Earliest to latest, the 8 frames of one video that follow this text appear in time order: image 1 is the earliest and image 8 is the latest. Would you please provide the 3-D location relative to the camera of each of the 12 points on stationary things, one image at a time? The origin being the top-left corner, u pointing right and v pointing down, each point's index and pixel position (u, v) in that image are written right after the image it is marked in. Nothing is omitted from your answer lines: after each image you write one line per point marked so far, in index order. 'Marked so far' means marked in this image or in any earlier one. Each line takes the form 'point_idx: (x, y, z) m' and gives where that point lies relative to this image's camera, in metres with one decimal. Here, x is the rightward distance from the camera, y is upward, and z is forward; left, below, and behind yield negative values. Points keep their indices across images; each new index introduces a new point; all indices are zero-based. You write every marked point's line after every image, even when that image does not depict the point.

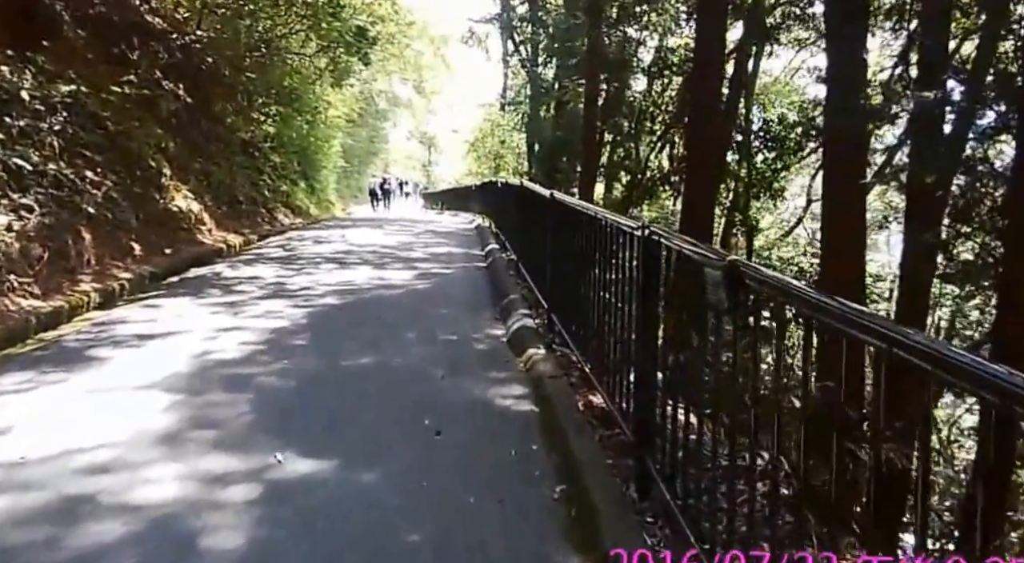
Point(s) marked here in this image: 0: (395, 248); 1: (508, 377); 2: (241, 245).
0: (-2.4, +0.7, +15.3) m
1: (-0.1, -0.9, +6.7) m
2: (-5.9, +0.8, +15.9) m
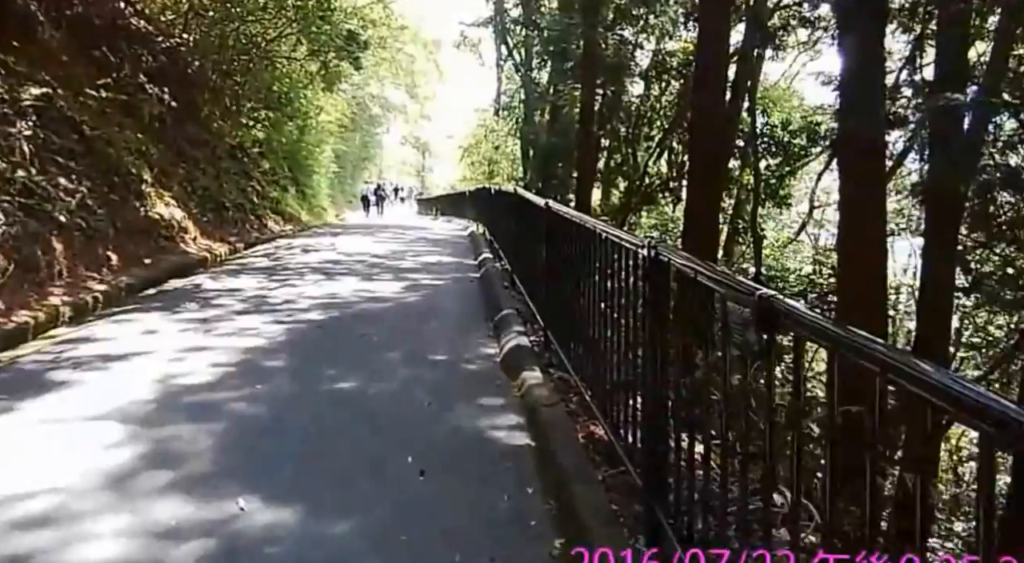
0: (-2.6, +0.5, +14.8) m
1: (-0.1, -1.0, +6.2) m
2: (-6.0, +0.6, +15.4) m
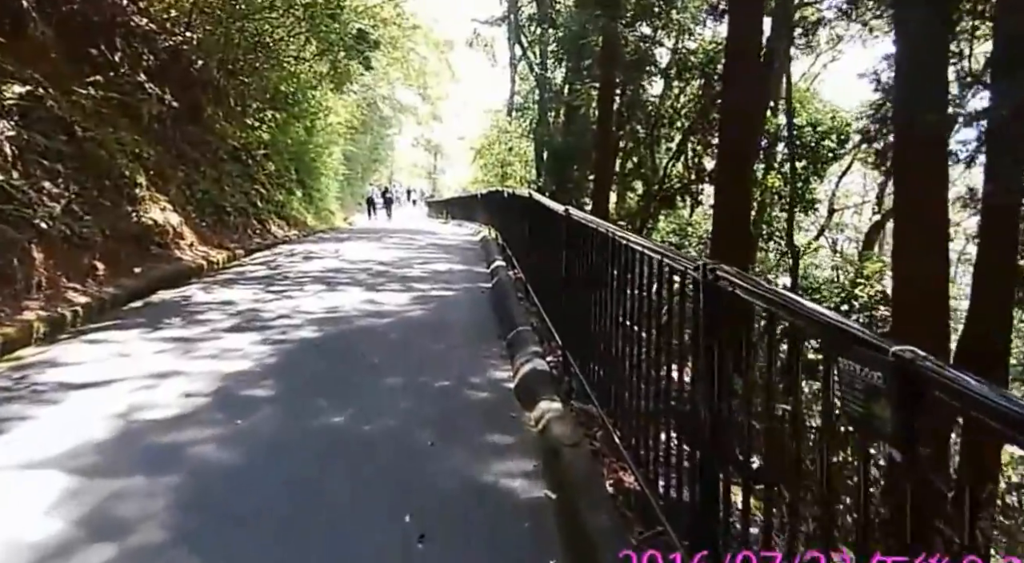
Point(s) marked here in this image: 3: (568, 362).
0: (-2.3, +0.3, +14.0) m
1: (0.0, -1.2, +5.4) m
2: (-5.7, +0.4, +14.7) m
3: (+0.5, -0.8, +7.1) m
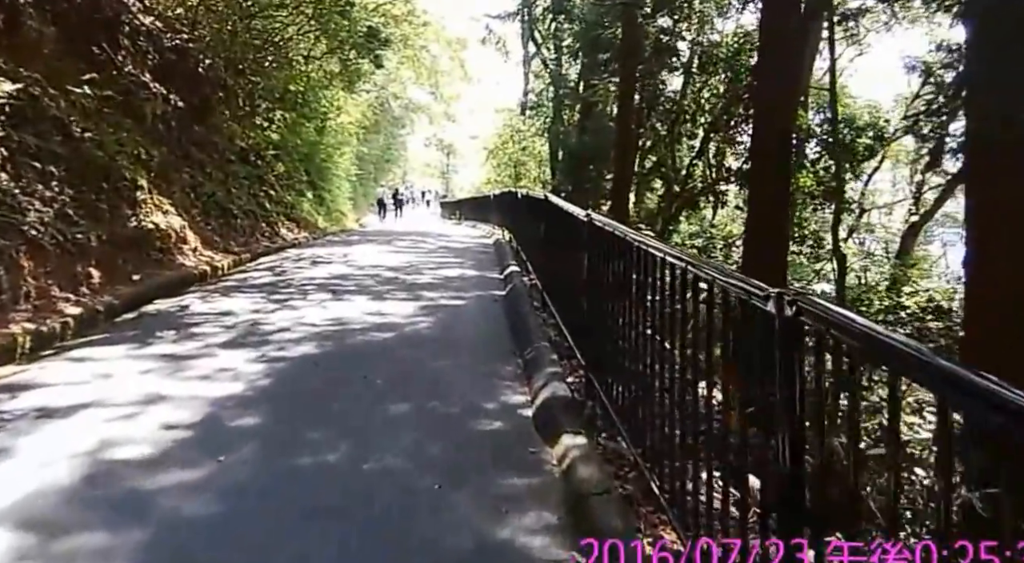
0: (-2.0, +0.2, +13.4) m
1: (+0.1, -1.3, +4.7) m
2: (-5.4, +0.3, +14.1) m
3: (+0.7, -0.9, +6.4) m
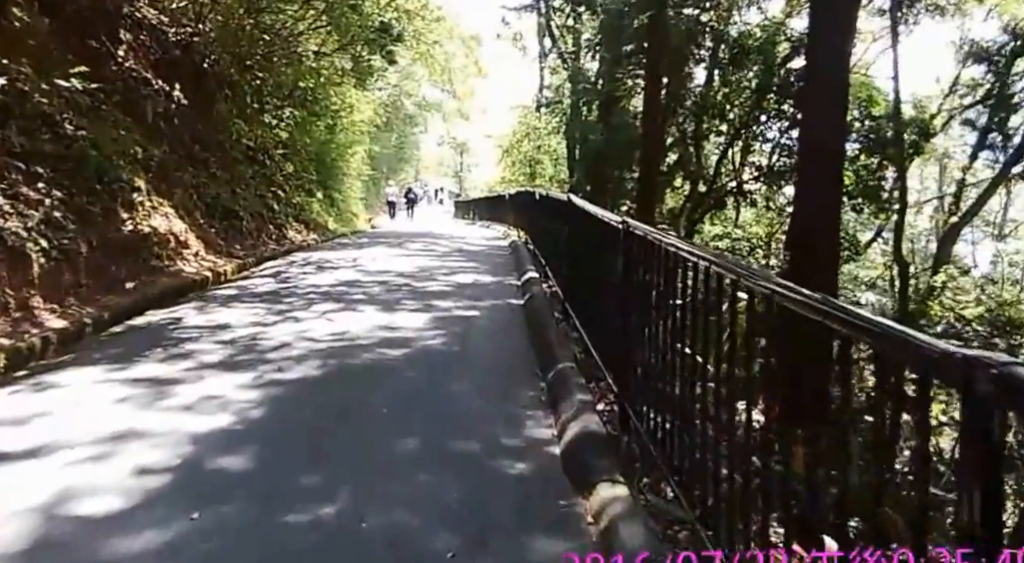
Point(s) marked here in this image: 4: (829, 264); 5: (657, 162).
0: (-1.7, +0.1, +12.6) m
1: (+0.3, -1.5, +3.9) m
2: (-5.1, +0.2, +13.4) m
3: (+0.9, -1.0, +5.6) m
4: (+3.5, +0.3, +8.4) m
5: (+3.1, +2.6, +15.9) m
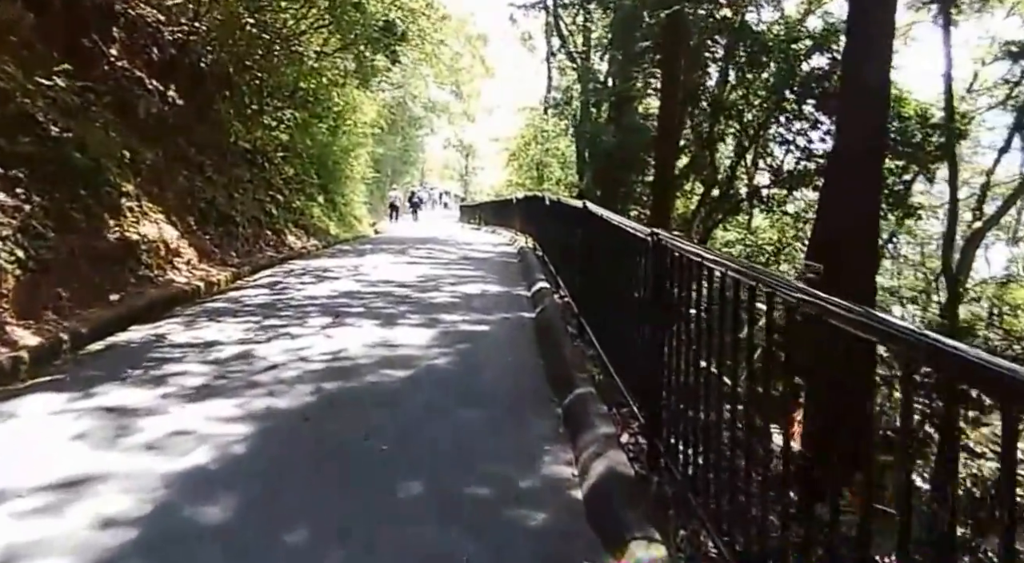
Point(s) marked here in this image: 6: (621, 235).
0: (-1.6, -0.1, +12.0) m
1: (+0.4, -1.6, +3.2) m
2: (-5.0, 0.0, +12.8) m
3: (+1.0, -1.2, +4.9) m
4: (+3.7, +0.1, +7.7) m
5: (+3.3, +2.4, +15.2) m
6: (+1.0, +0.4, +6.4) m
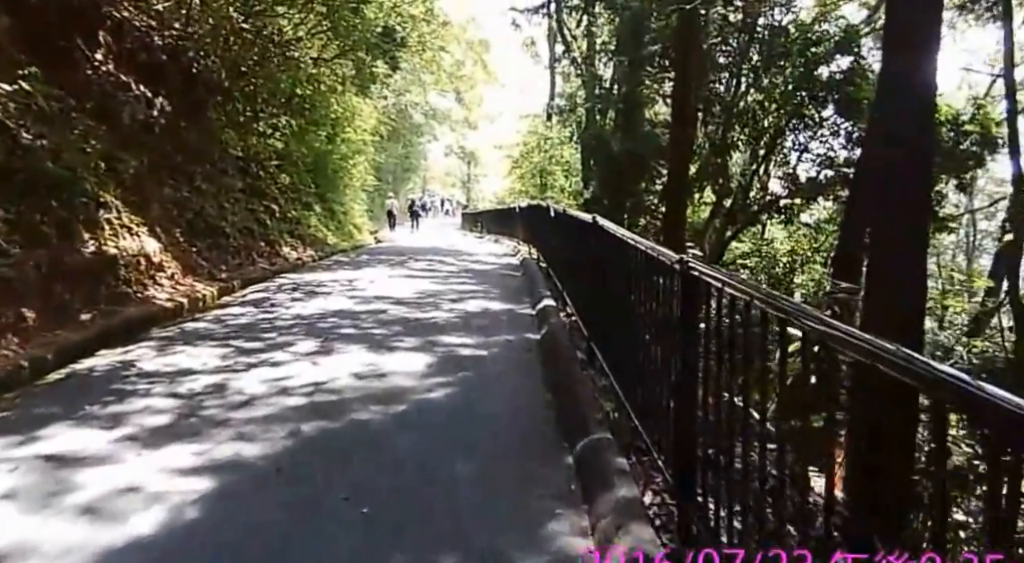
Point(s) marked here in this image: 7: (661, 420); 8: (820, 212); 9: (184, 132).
0: (-1.5, -0.3, +11.2) m
1: (+0.4, -1.8, +2.5) m
2: (-4.9, -0.3, +12.0) m
3: (+1.0, -1.4, +4.2) m
4: (+3.7, -0.1, +6.9) m
5: (+3.4, +2.1, +14.4) m
6: (+1.0, +0.2, +5.7) m
7: (+1.0, -0.9, +4.9) m
8: (+7.2, +1.6, +17.3) m
9: (-7.3, +3.3, +16.2) m
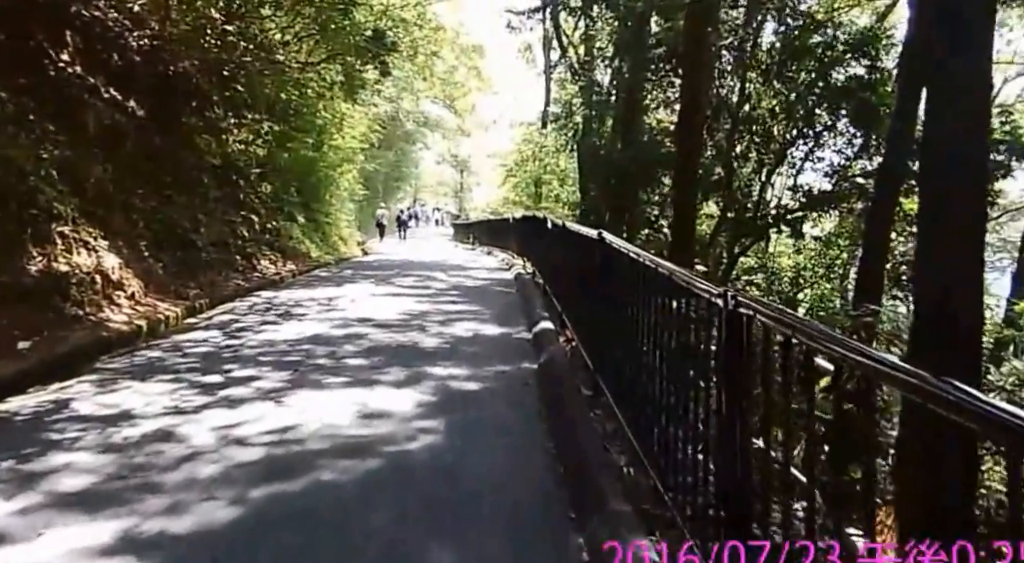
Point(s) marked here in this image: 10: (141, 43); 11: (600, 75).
0: (-1.6, -0.6, +10.2) m
1: (+0.4, -1.9, +1.5) m
2: (-5.0, -0.5, +11.0) m
3: (+1.0, -1.6, +3.2) m
4: (+3.7, -0.4, +6.0) m
5: (+3.2, +1.8, +13.5) m
6: (+1.0, 0.0, +4.7) m
7: (+1.0, -1.1, +3.9) m
8: (+7.1, +1.3, +16.5) m
9: (-7.4, +2.9, +15.2) m
10: (-7.6, +4.9, +14.8) m
11: (+2.3, +5.3, +19.1) m
